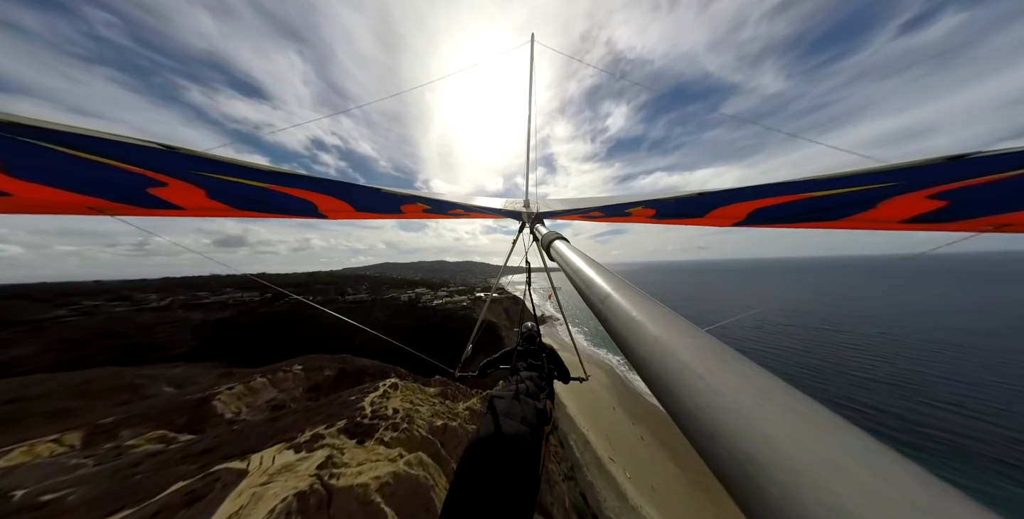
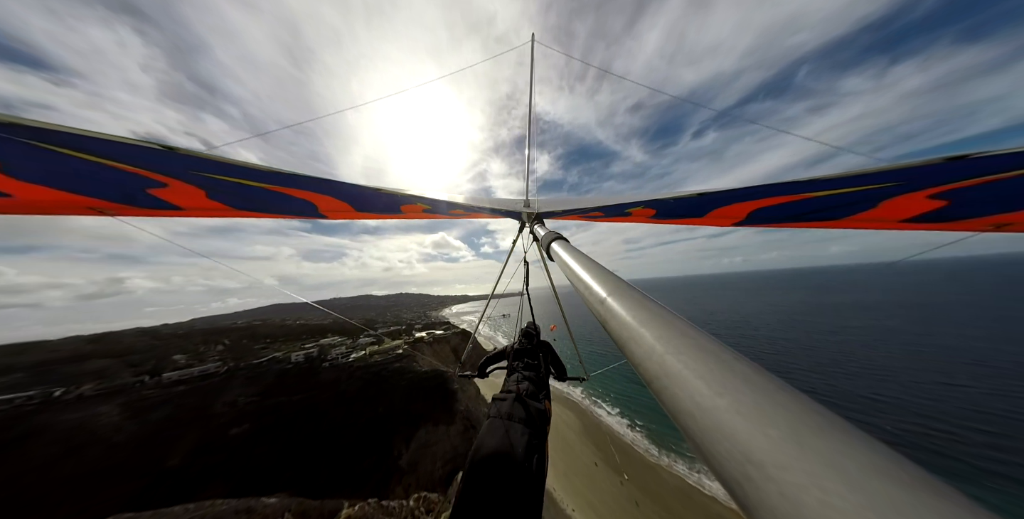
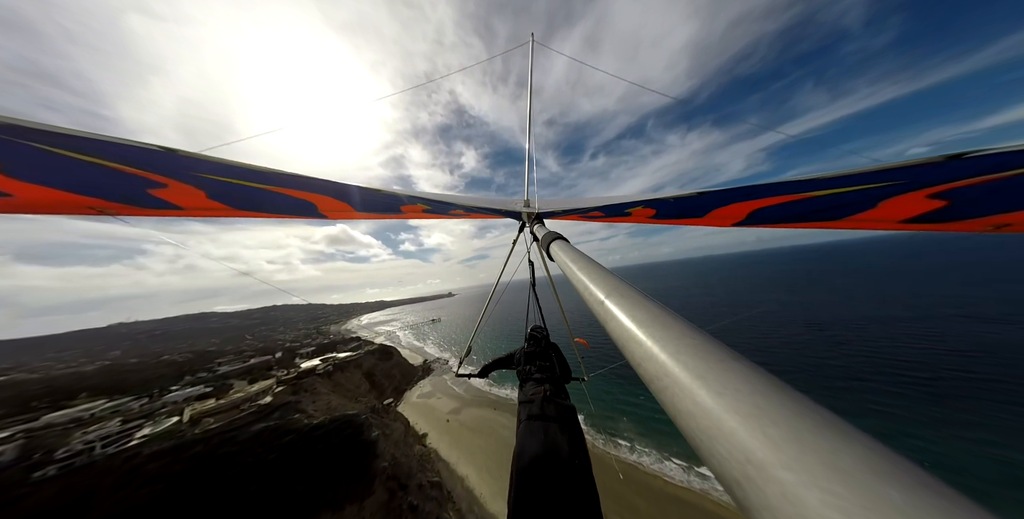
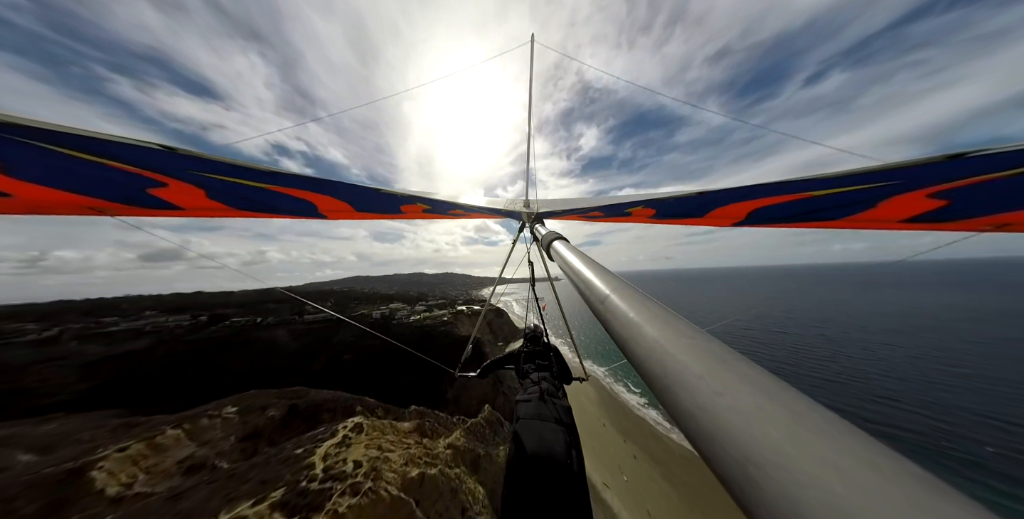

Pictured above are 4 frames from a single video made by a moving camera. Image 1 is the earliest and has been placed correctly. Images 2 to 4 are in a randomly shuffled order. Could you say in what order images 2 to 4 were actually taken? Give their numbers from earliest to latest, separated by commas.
4, 2, 3
